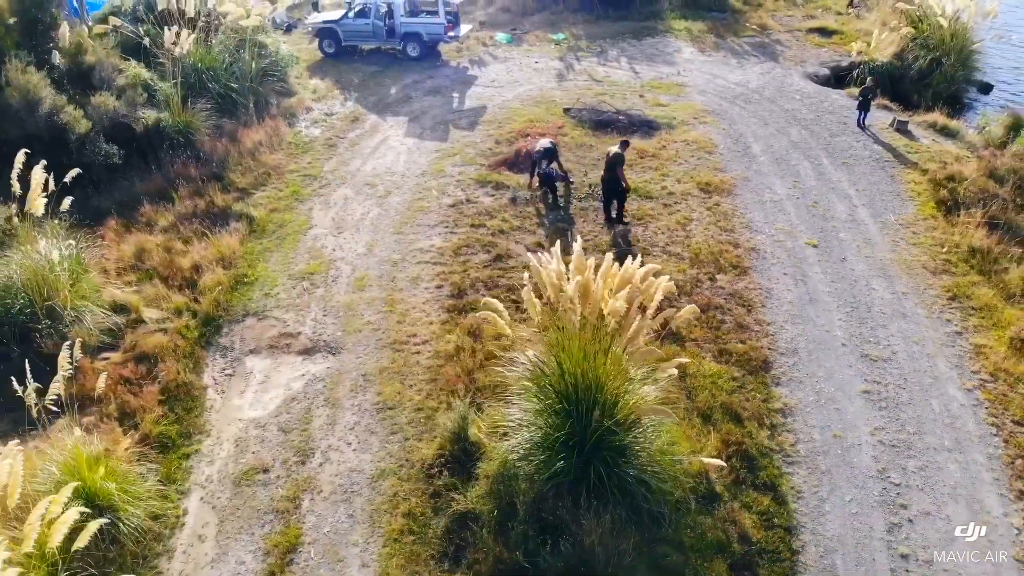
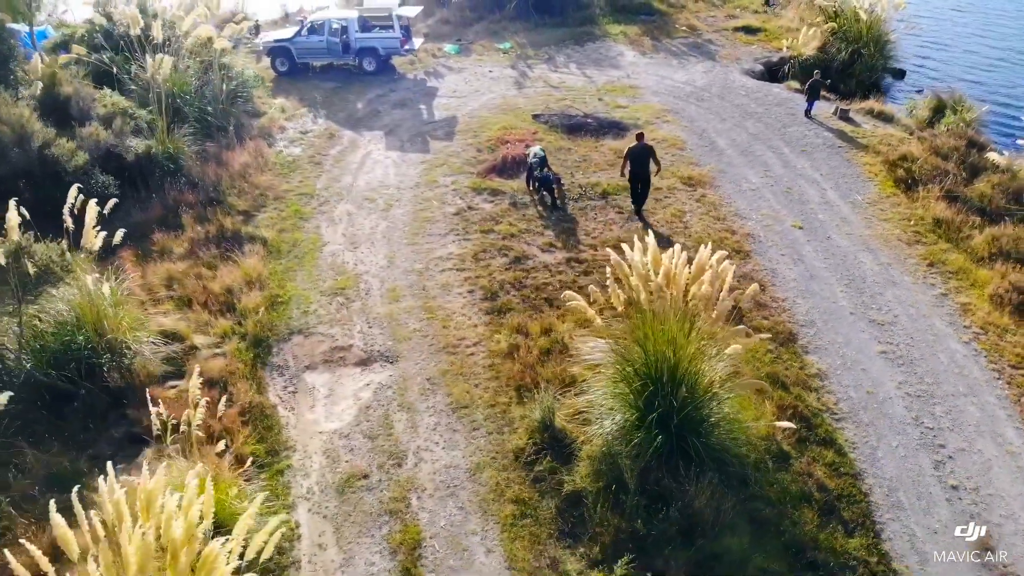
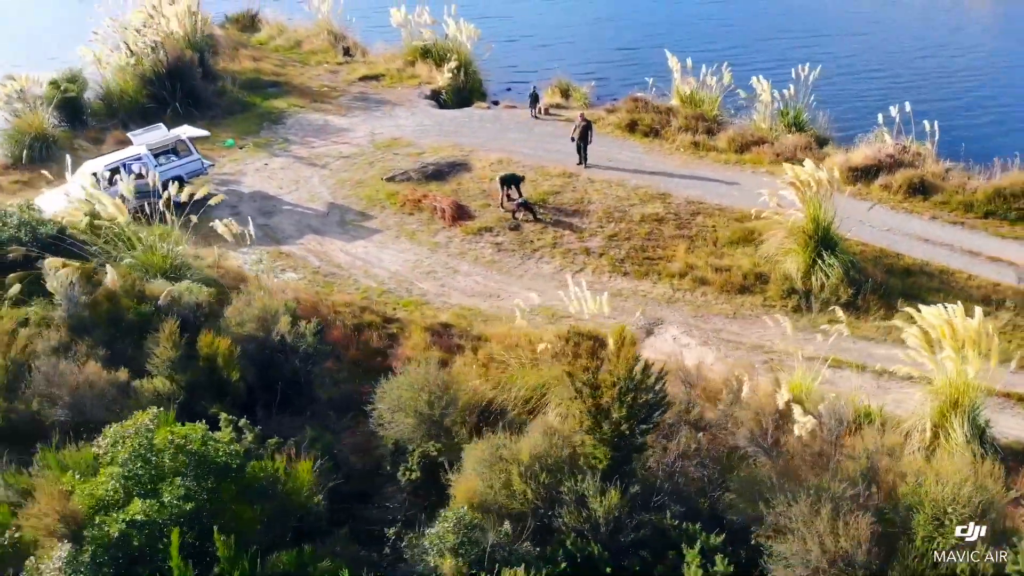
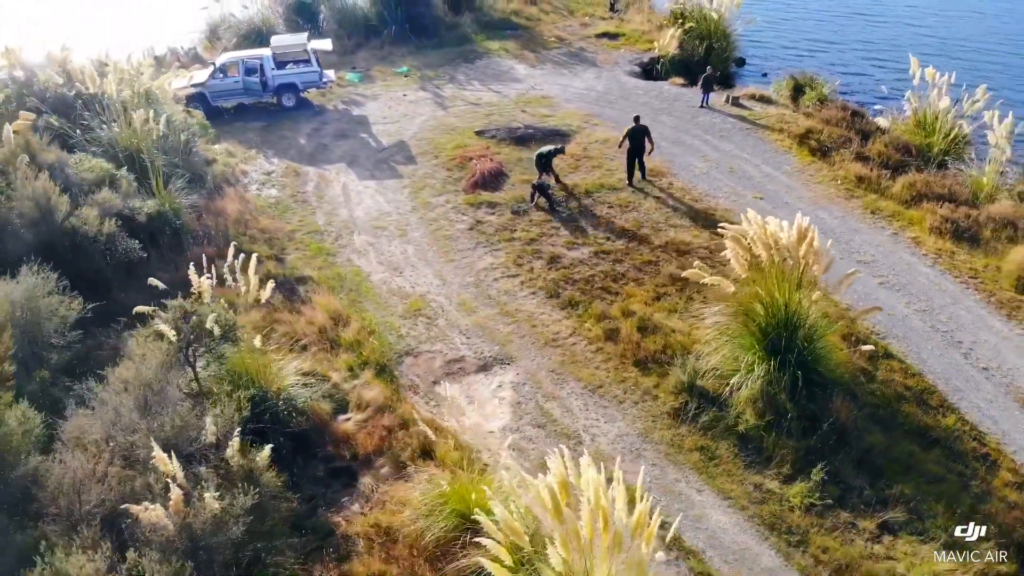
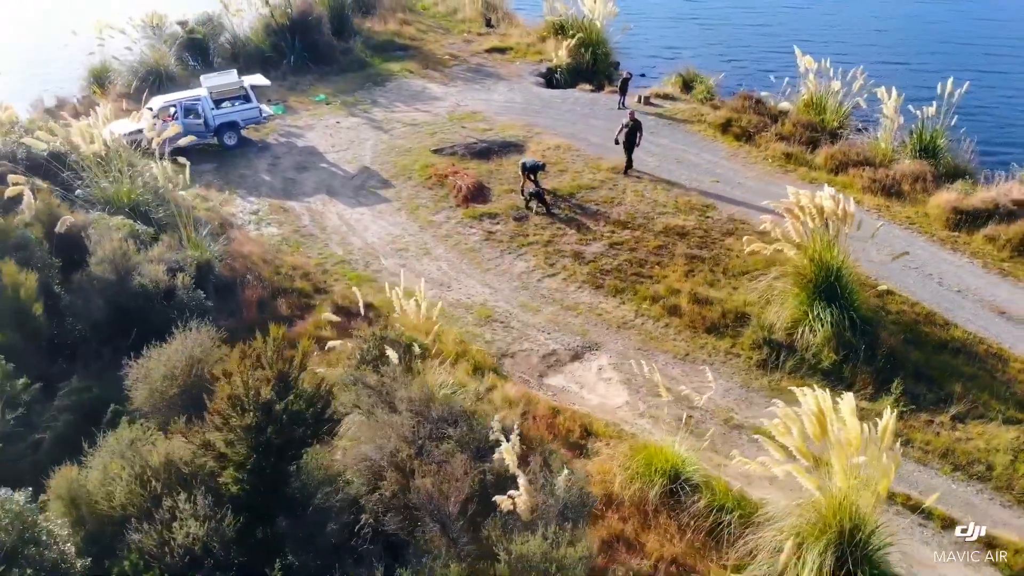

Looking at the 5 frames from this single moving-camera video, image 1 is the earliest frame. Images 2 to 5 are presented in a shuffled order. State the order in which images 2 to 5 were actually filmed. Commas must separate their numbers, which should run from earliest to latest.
2, 4, 5, 3
